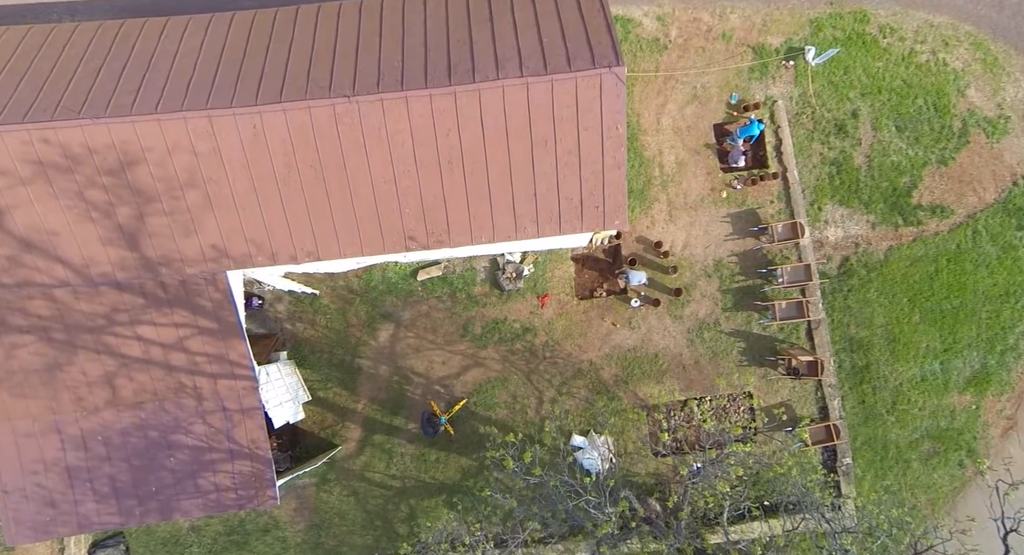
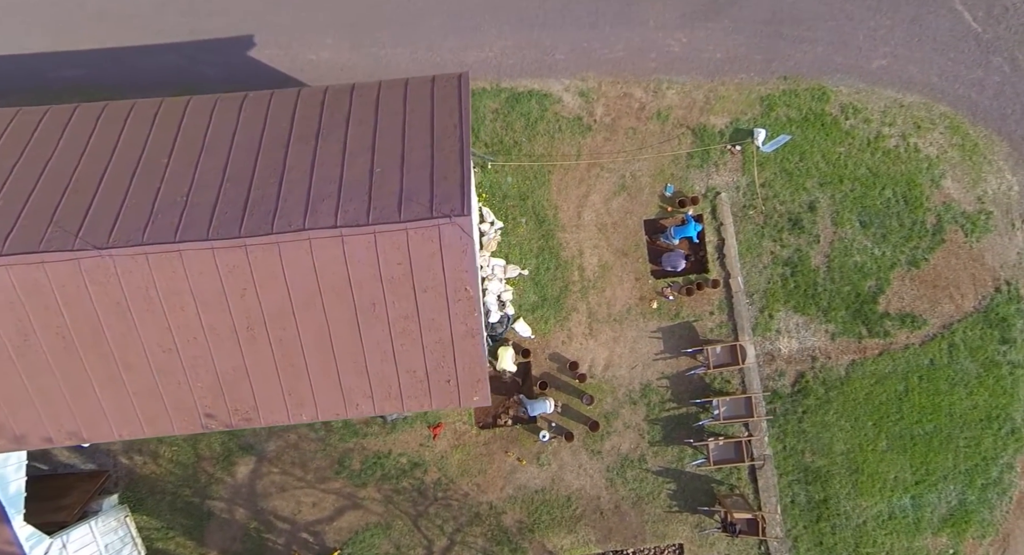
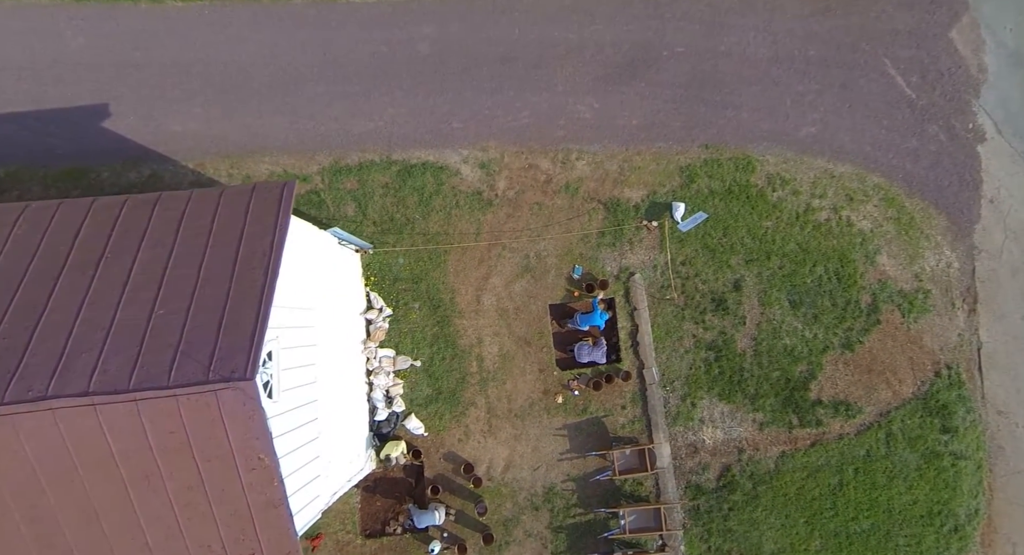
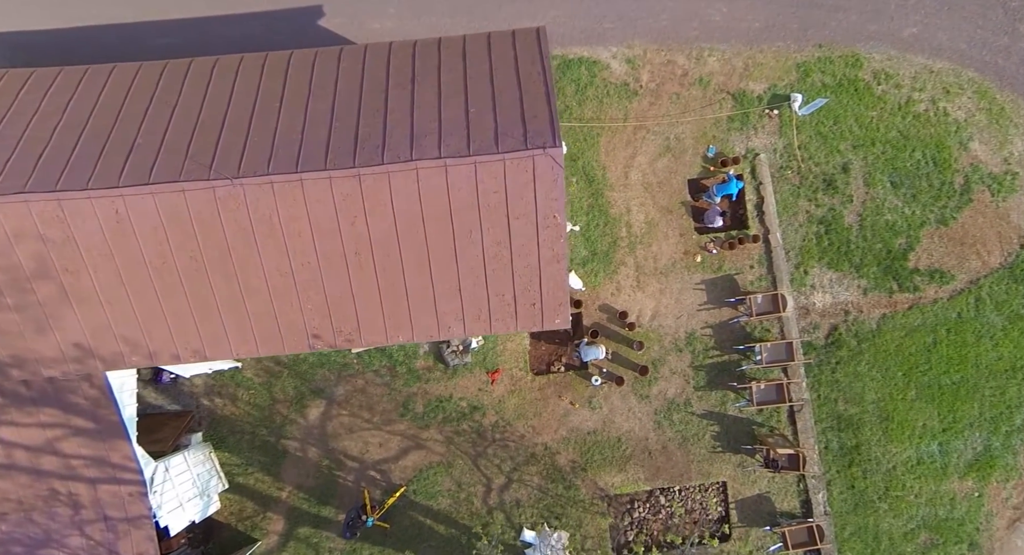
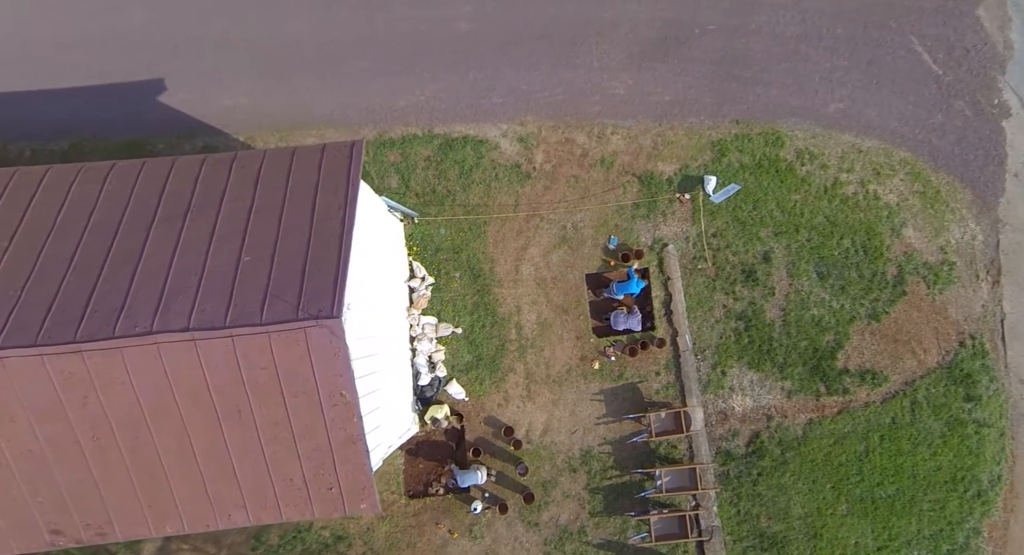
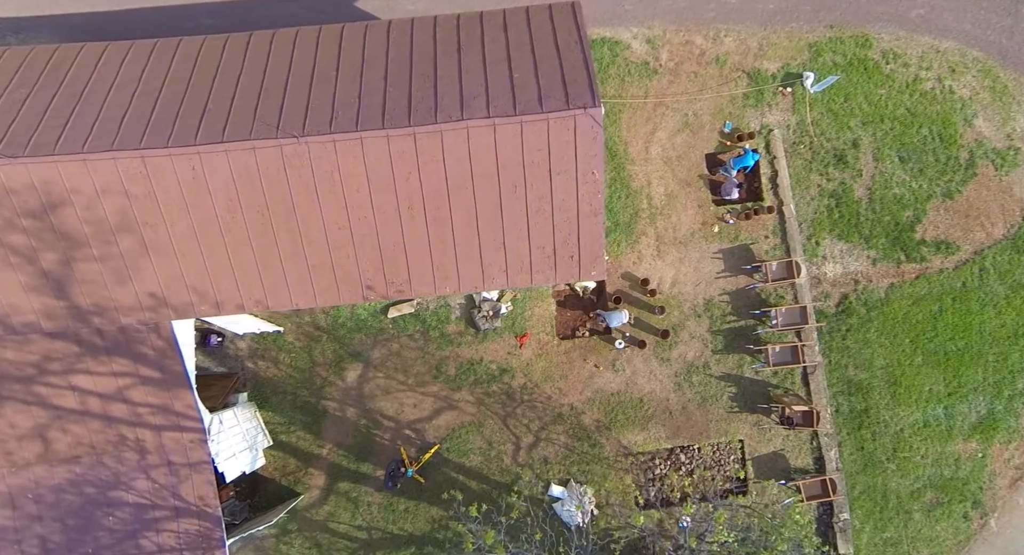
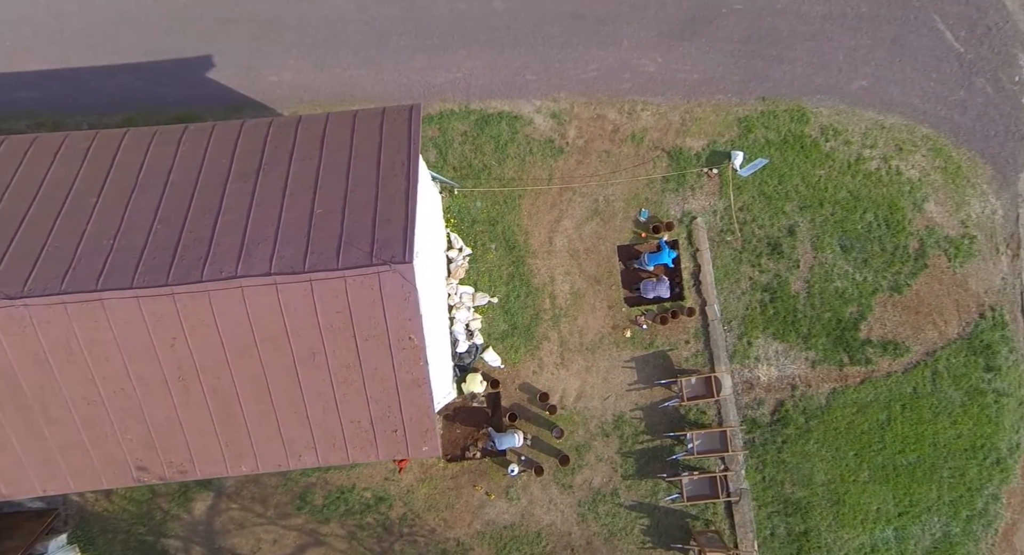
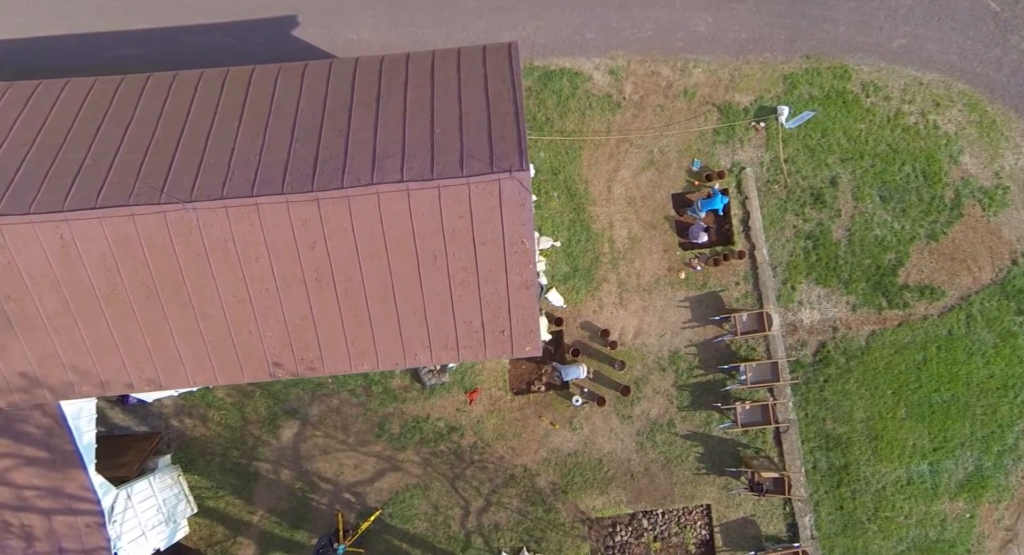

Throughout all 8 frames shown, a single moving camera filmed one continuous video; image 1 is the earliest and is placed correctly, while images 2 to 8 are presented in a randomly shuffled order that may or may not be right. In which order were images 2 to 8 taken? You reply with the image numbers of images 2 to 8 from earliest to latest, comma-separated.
6, 4, 8, 2, 7, 5, 3
